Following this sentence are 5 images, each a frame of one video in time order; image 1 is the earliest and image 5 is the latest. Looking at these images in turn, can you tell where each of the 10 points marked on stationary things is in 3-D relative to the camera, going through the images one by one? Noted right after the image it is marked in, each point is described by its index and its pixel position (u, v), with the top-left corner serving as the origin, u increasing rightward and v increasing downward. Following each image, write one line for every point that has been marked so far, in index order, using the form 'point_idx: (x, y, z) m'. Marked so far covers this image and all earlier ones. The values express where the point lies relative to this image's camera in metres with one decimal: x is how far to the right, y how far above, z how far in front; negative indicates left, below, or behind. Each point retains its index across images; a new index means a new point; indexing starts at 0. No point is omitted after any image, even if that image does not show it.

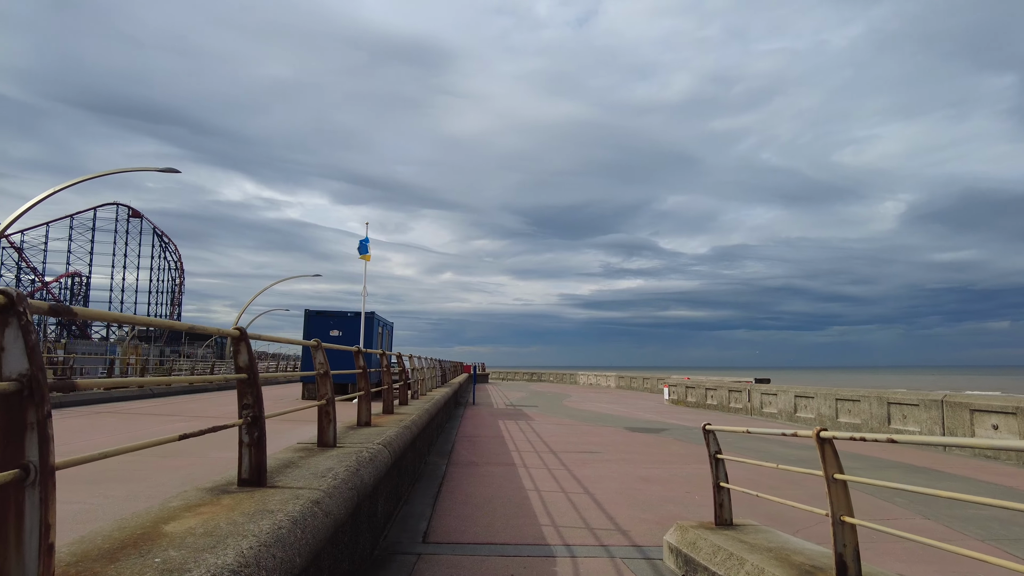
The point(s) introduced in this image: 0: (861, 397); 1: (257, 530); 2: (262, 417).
0: (+8.9, -2.8, +16.8) m
1: (-1.0, -1.0, +2.7) m
2: (-1.4, -0.7, +3.7) m
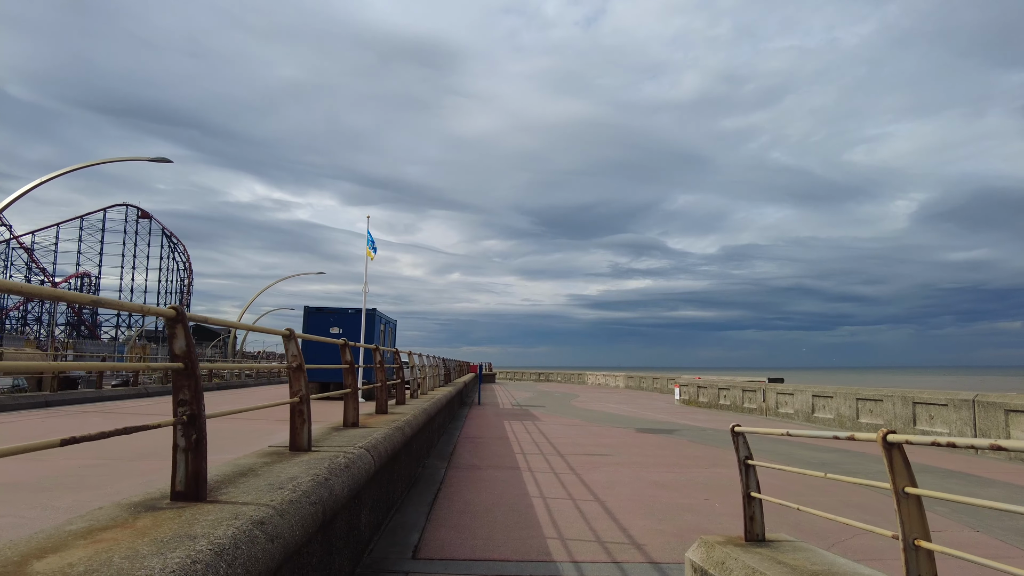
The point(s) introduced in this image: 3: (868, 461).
0: (+9.0, -2.6, +16.0) m
1: (-1.1, -0.8, +2.0) m
2: (-1.4, -0.6, +3.0) m
3: (+6.2, -3.0, +11.5) m
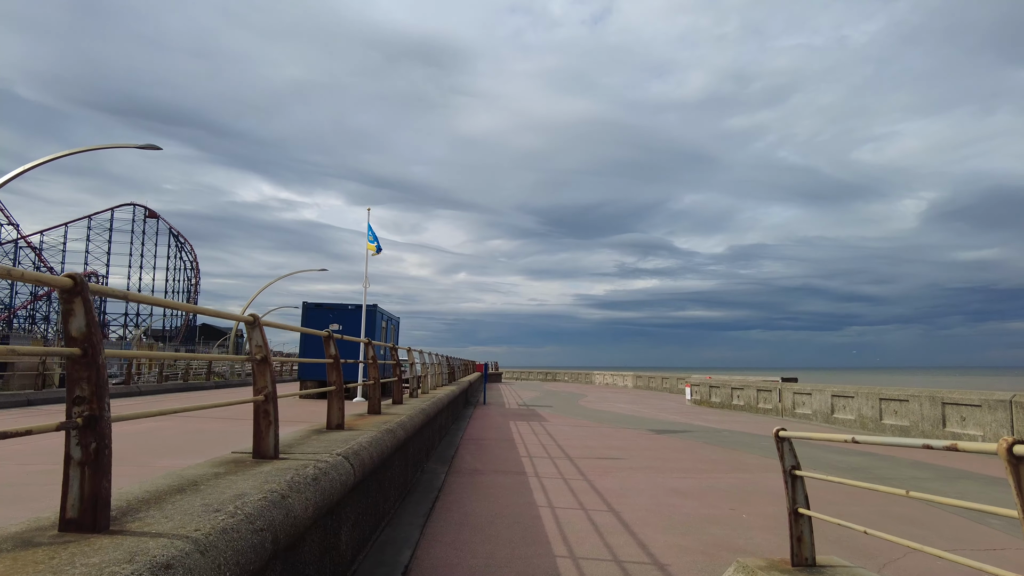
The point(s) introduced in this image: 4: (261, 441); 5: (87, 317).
0: (+9.2, -2.5, +15.2) m
1: (-1.1, -0.7, +1.3) m
2: (-1.4, -0.5, +2.3) m
3: (+6.3, -2.9, +10.7) m
4: (-1.5, -0.9, +4.0) m
5: (-1.5, -0.1, +2.3) m
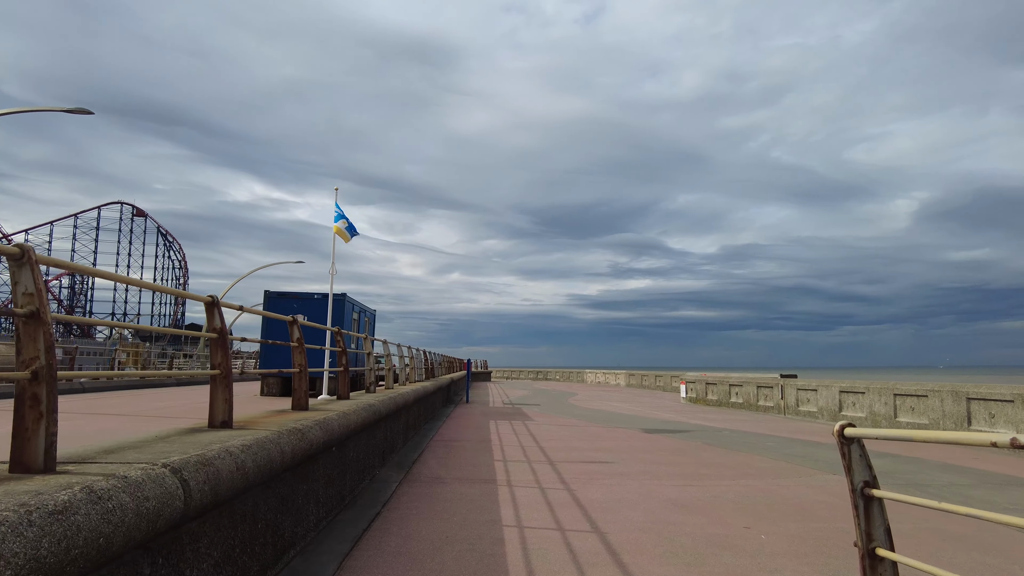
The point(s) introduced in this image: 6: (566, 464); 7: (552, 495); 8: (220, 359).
0: (+8.7, -2.2, +13.8) m
1: (-1.4, -0.4, -0.2) m
2: (-1.7, -0.1, +0.8) m
3: (+5.9, -2.5, +9.3) m
4: (-1.8, -0.6, +2.5) m
5: (-1.8, +0.2, +0.8) m
6: (+0.7, -2.4, +9.0) m
7: (+0.4, -2.2, +7.0) m
8: (-1.9, -0.5, +4.4) m
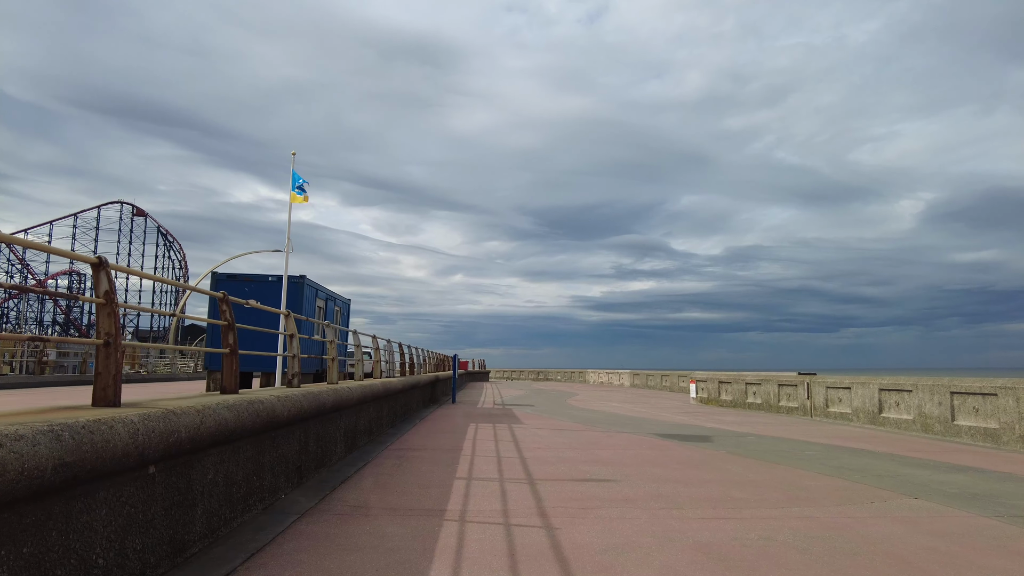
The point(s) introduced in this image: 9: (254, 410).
0: (+8.4, -1.7, +11.4) m
1: (-1.8, +0.1, -2.6) m
2: (-2.1, +0.3, -1.6) m
3: (+5.5, -2.1, +6.9) m
4: (-2.2, -0.1, +0.1) m
5: (-2.2, +0.7, -1.5) m
6: (+0.4, -2.0, +6.6) m
7: (0.0, -1.7, +4.6) m
8: (-2.3, 0.0, +2.1) m
9: (-2.0, -0.9, +5.0) m
